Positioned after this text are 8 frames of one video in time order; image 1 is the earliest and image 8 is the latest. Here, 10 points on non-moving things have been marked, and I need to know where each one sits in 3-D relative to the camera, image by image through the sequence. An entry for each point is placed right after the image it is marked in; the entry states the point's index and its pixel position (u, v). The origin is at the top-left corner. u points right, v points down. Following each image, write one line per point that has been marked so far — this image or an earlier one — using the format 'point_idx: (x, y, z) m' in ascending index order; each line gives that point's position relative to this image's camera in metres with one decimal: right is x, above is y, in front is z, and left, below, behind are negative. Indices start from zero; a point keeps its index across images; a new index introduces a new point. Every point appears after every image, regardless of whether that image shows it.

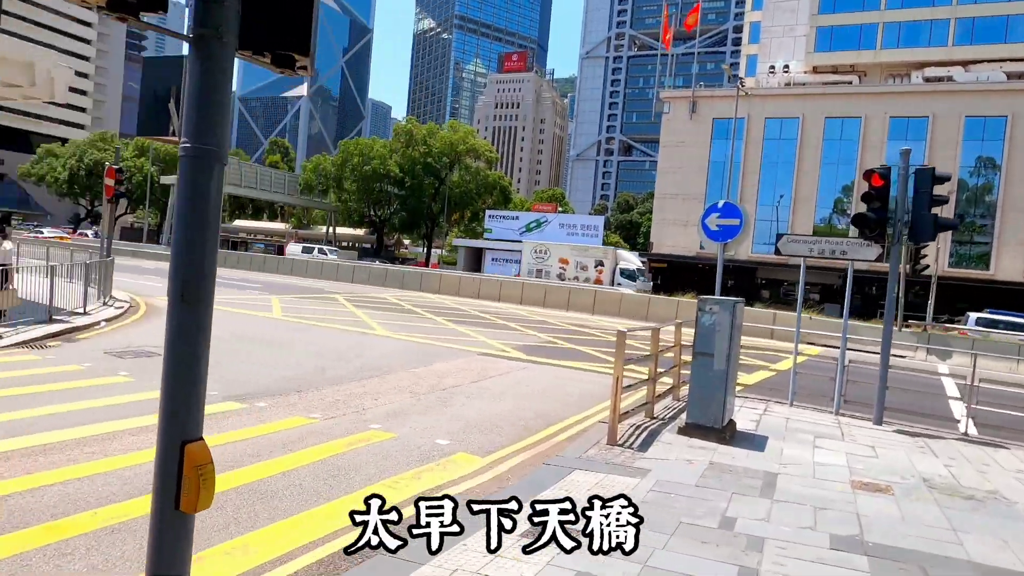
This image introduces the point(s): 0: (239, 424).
0: (-3.0, -1.5, +7.3) m
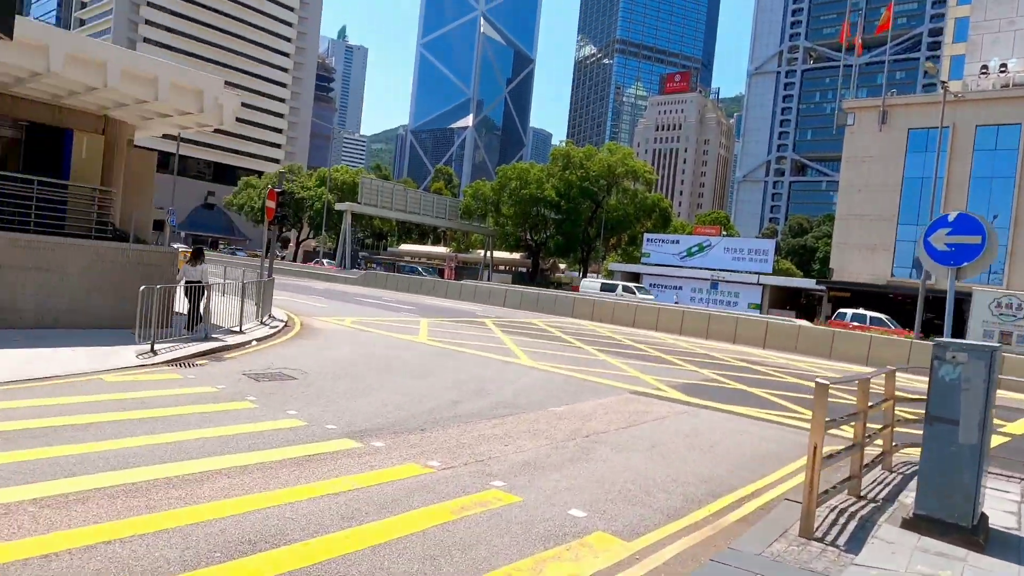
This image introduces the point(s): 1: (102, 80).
0: (-1.6, -1.7, +6.4) m
1: (-7.6, +3.9, +12.3) m
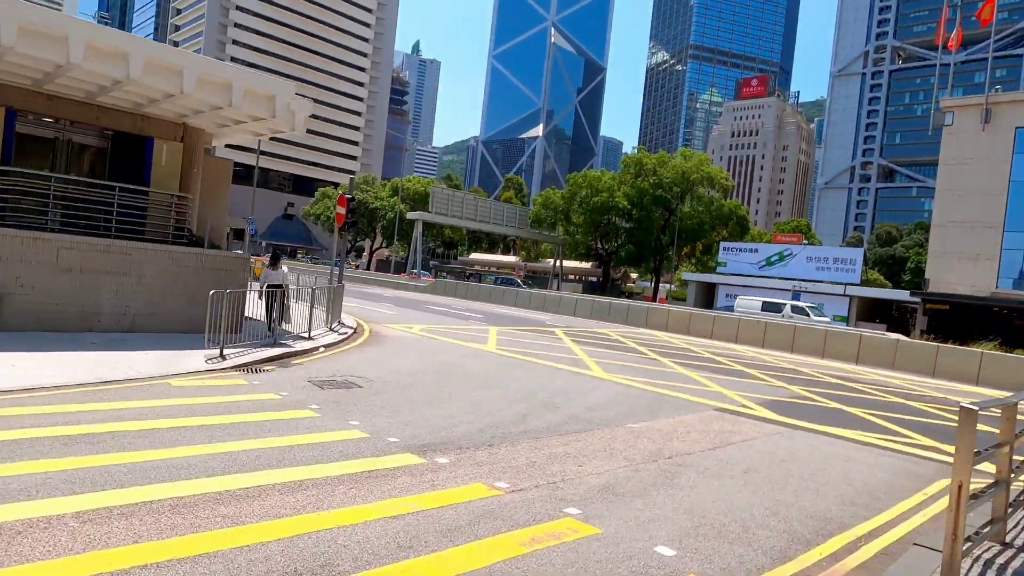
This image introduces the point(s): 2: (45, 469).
0: (-0.9, -1.8, +5.9) m
1: (-6.3, +3.8, +12.4) m
2: (-3.8, -1.5, +5.3) m
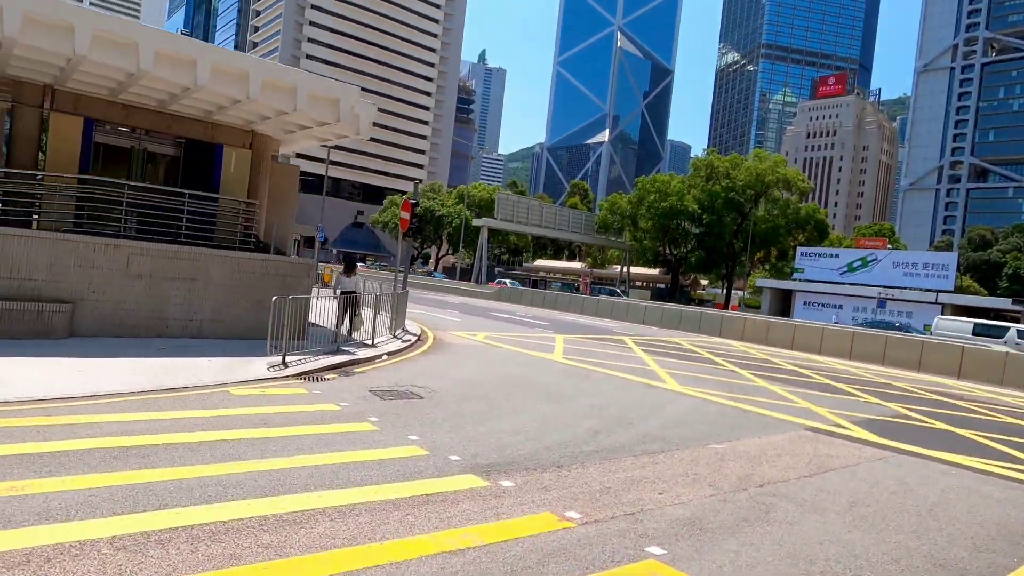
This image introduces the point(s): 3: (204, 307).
0: (-0.3, -1.8, +5.3) m
1: (-5.0, +3.7, +12.4) m
2: (-3.2, -1.5, +5.0) m
3: (-5.7, -0.4, +12.2) m
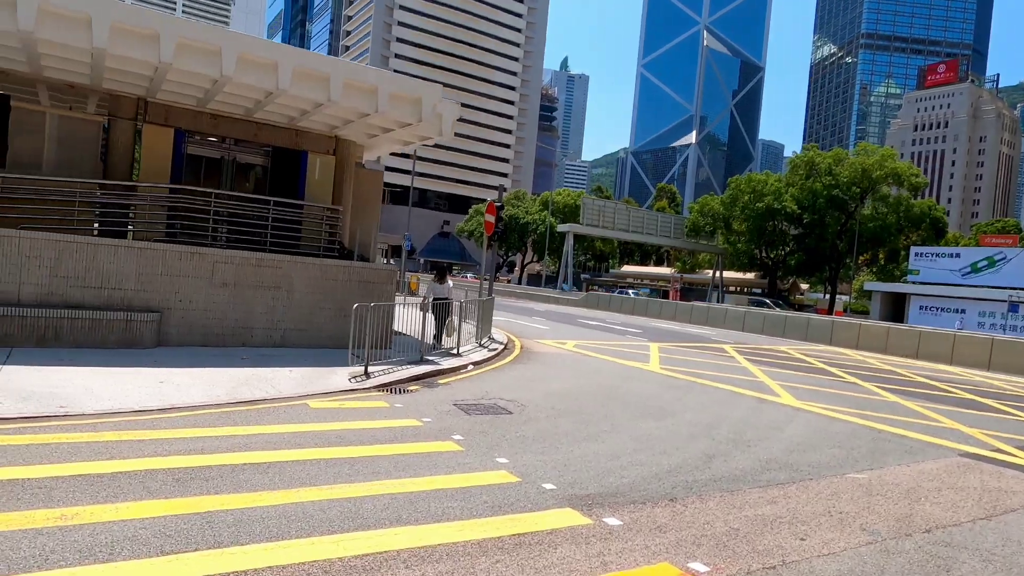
0: (+0.4, -1.8, +4.4) m
1: (-3.4, +3.5, +12.1) m
2: (-2.5, -1.5, +4.5) m
3: (-4.0, -0.5, +11.9) m
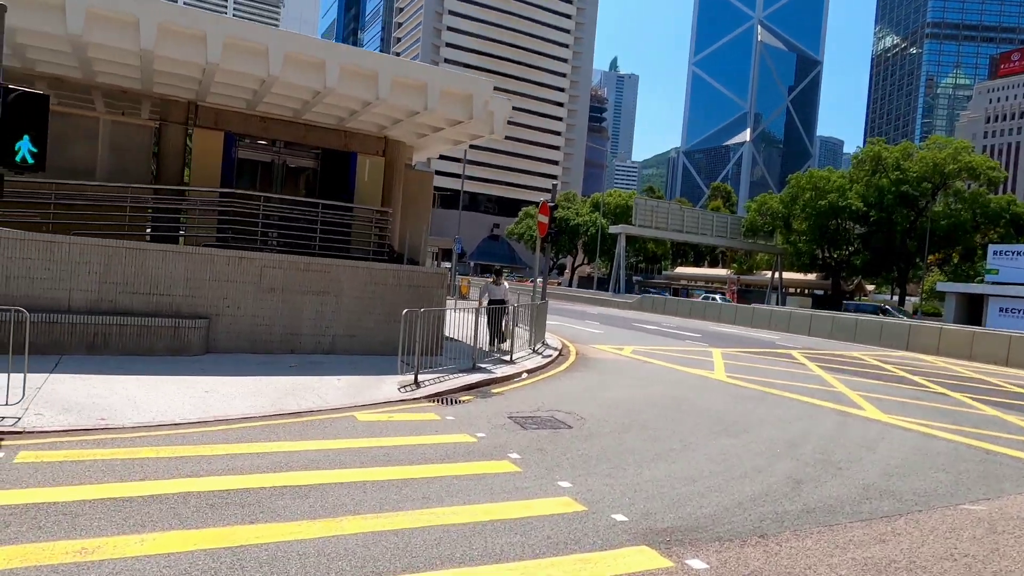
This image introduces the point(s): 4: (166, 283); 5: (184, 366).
0: (+0.8, -1.9, +3.7) m
1: (-2.4, +3.4, +11.7) m
2: (-2.1, -1.6, +4.0) m
3: (-3.1, -0.6, +11.5) m
4: (-5.4, +0.1, +10.3) m
5: (-4.8, -1.1, +9.6) m
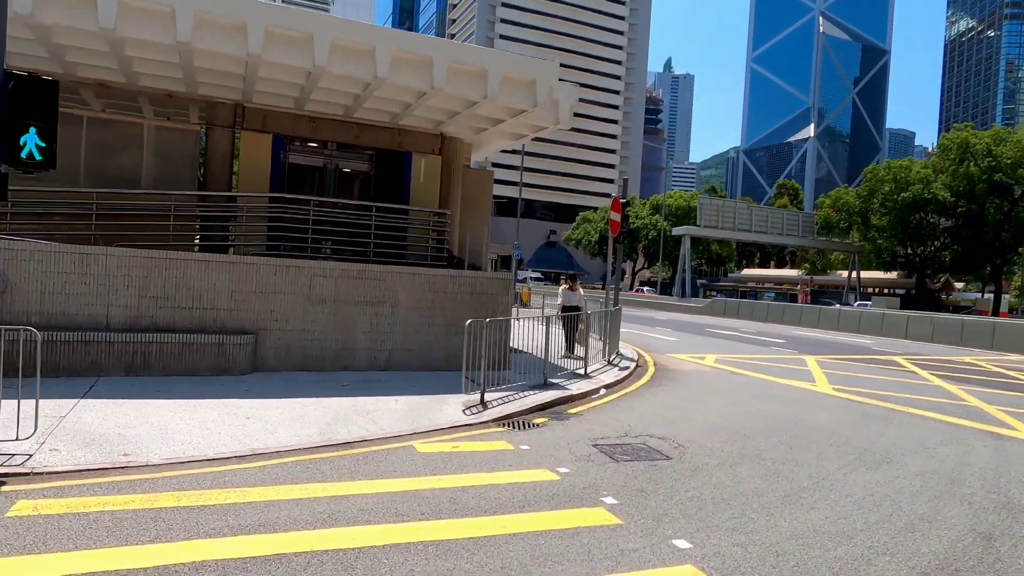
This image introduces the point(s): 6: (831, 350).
0: (+1.3, -1.8, +2.3) m
1: (-1.3, +3.3, +10.6) m
2: (-1.6, -1.6, +2.9) m
3: (-1.9, -0.7, +10.5) m
4: (-4.3, -0.1, +9.4) m
5: (-3.8, -1.3, +8.7) m
6: (+9.4, -1.8, +19.3) m
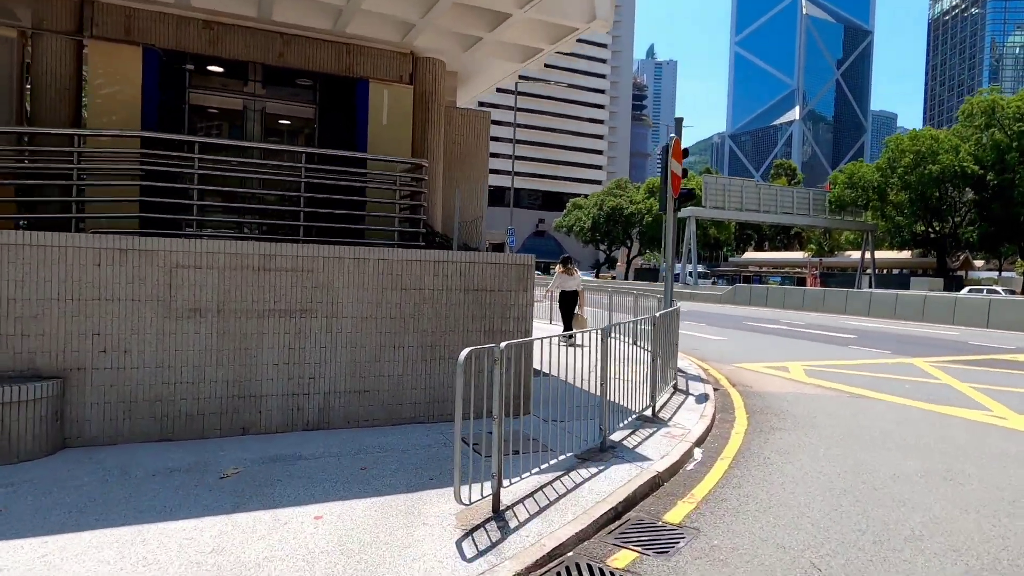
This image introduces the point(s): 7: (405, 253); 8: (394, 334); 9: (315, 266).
0: (+1.7, -1.8, -2.1) m
1: (-1.2, +3.4, +6.1) m
2: (-1.1, -1.7, -1.6) m
3: (-1.6, -0.7, +6.0) m
4: (-4.1, -0.2, +4.9) m
5: (-3.5, -1.4, +4.2) m
6: (+9.5, -1.3, +15.0) m
7: (-1.0, +0.3, +6.2) m
8: (-1.2, -0.4, +6.2) m
9: (-1.8, +0.2, +5.9) m
